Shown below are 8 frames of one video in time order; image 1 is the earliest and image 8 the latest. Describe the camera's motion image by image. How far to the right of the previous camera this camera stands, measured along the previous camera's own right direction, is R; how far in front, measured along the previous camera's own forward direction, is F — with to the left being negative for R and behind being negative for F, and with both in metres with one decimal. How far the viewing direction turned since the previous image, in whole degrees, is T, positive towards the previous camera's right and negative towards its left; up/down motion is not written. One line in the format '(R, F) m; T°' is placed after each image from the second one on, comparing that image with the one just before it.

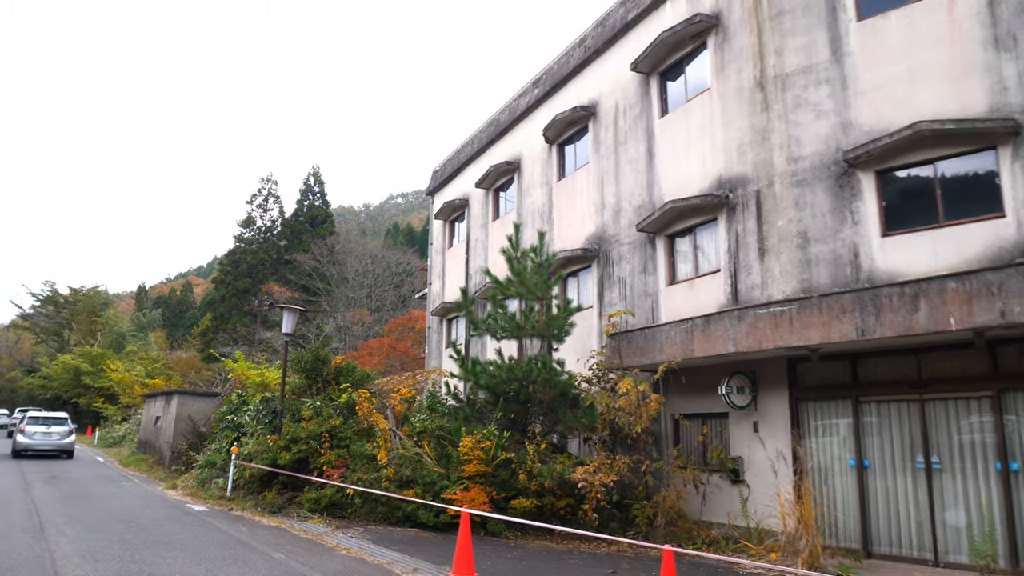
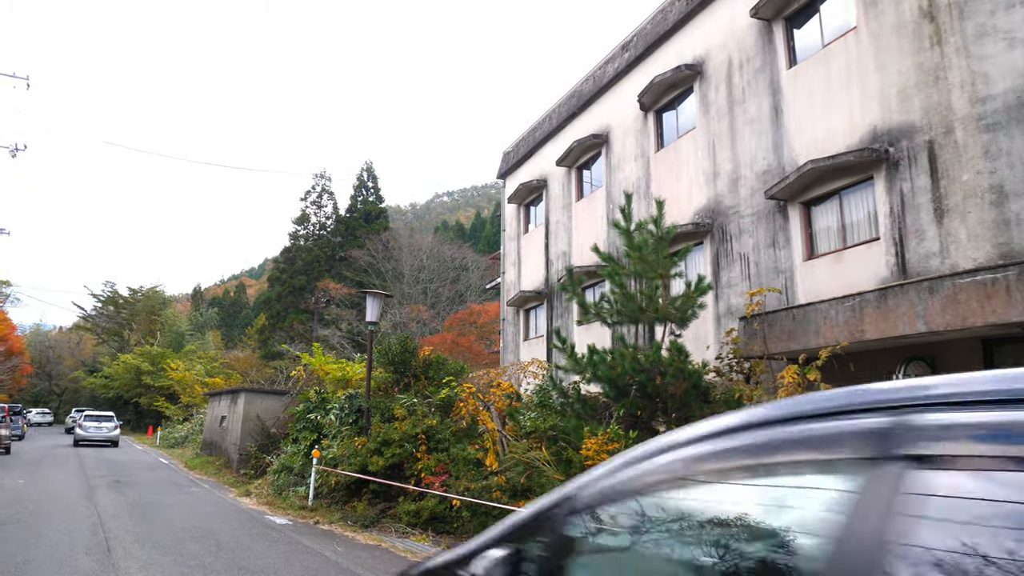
(-0.9, +1.4) m; -3°
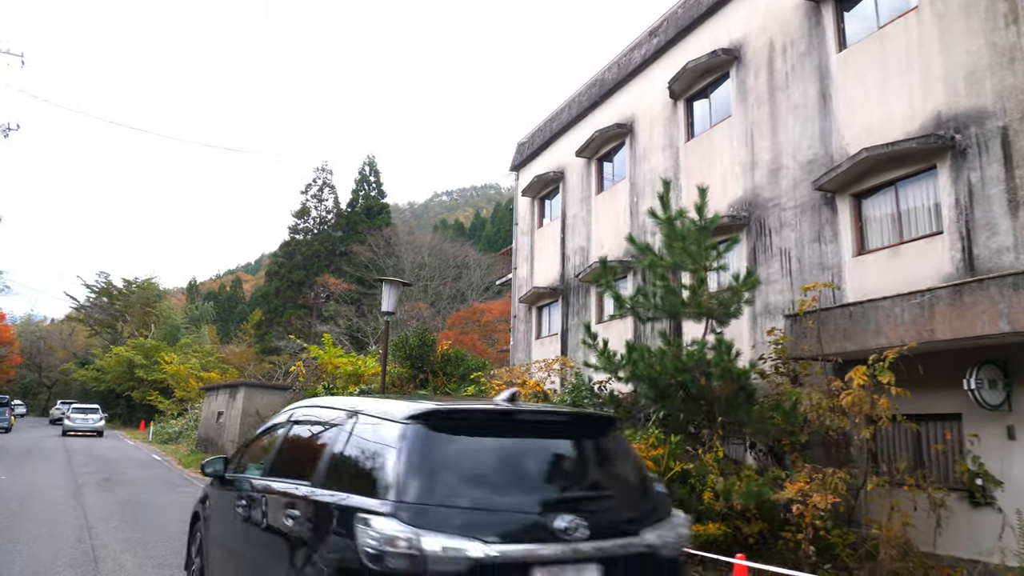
(-0.4, +0.7) m; 0°
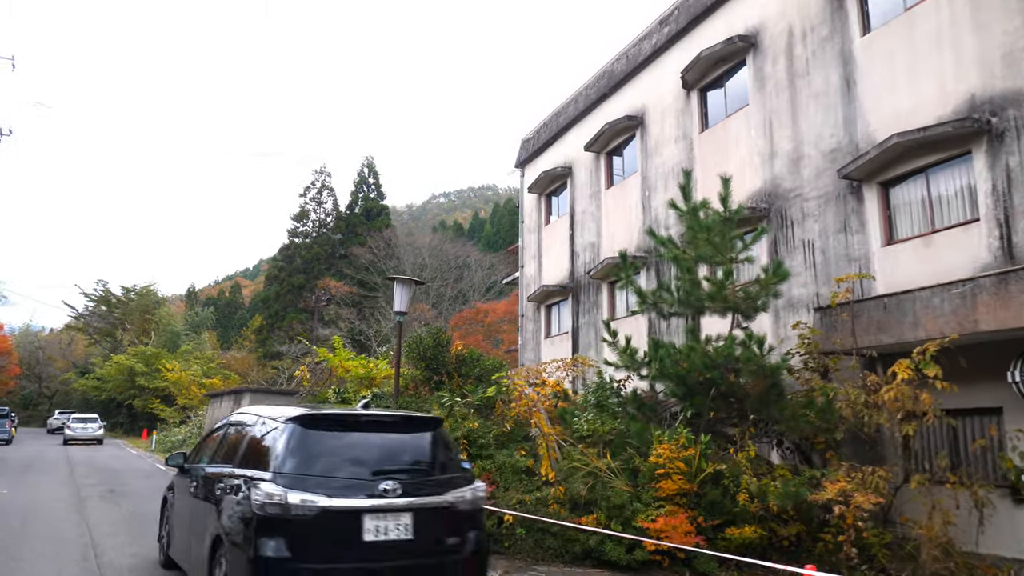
(-0.2, +0.3) m; 0°
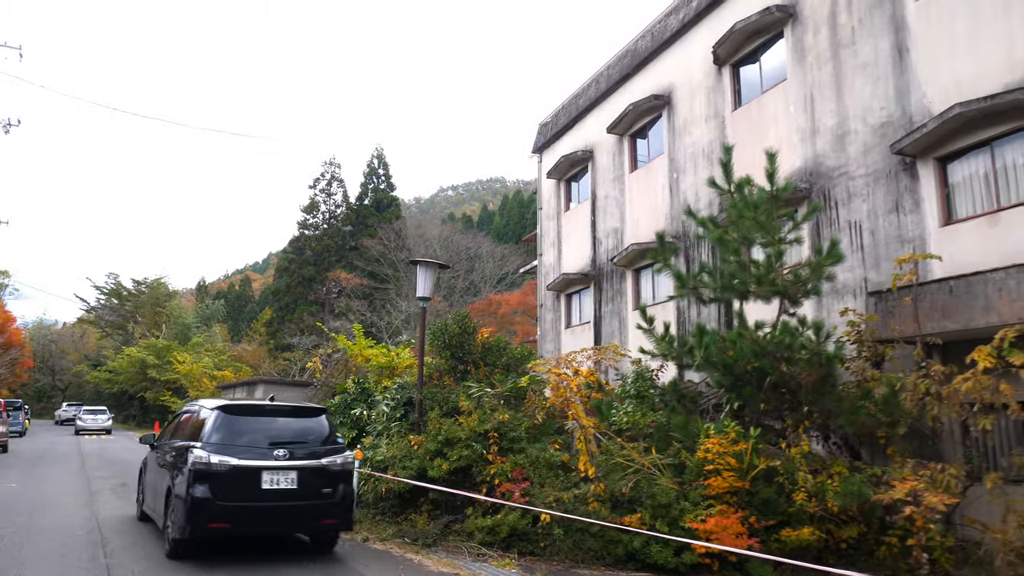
(-0.2, +0.5) m; -1°
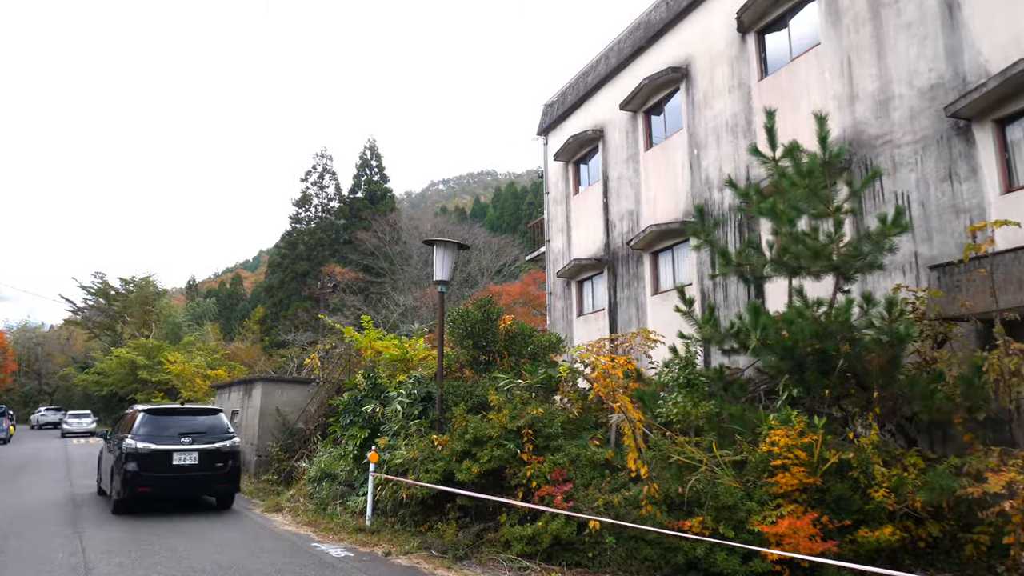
(-0.3, +0.7) m; +1°
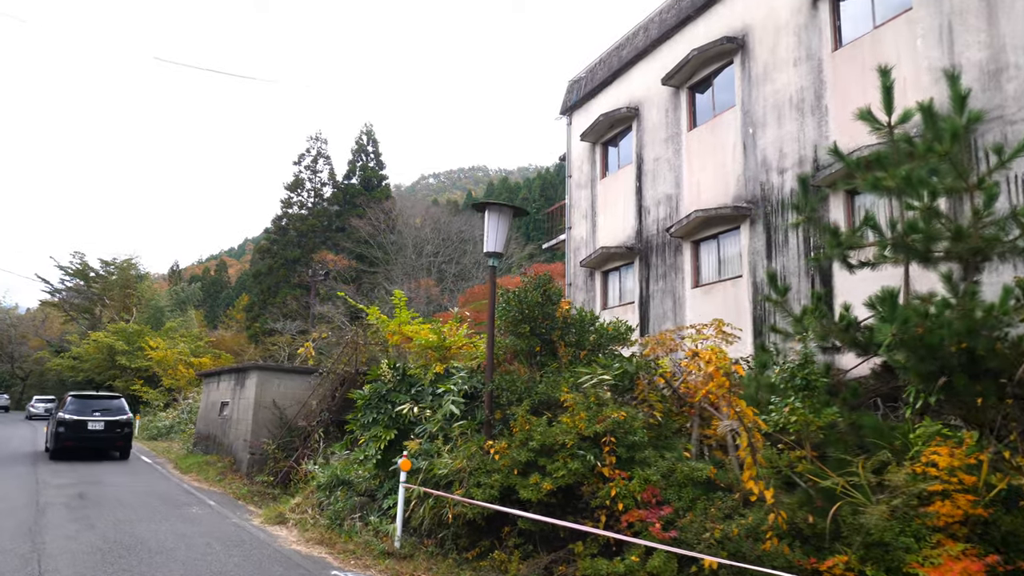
(-0.6, +1.2) m; +1°
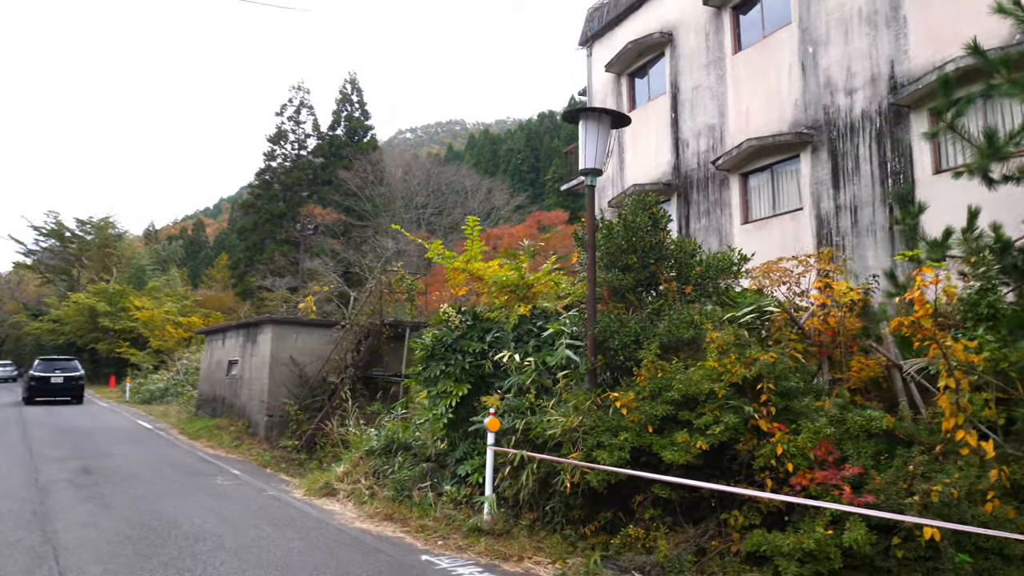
(-0.8, +1.0) m; +2°
